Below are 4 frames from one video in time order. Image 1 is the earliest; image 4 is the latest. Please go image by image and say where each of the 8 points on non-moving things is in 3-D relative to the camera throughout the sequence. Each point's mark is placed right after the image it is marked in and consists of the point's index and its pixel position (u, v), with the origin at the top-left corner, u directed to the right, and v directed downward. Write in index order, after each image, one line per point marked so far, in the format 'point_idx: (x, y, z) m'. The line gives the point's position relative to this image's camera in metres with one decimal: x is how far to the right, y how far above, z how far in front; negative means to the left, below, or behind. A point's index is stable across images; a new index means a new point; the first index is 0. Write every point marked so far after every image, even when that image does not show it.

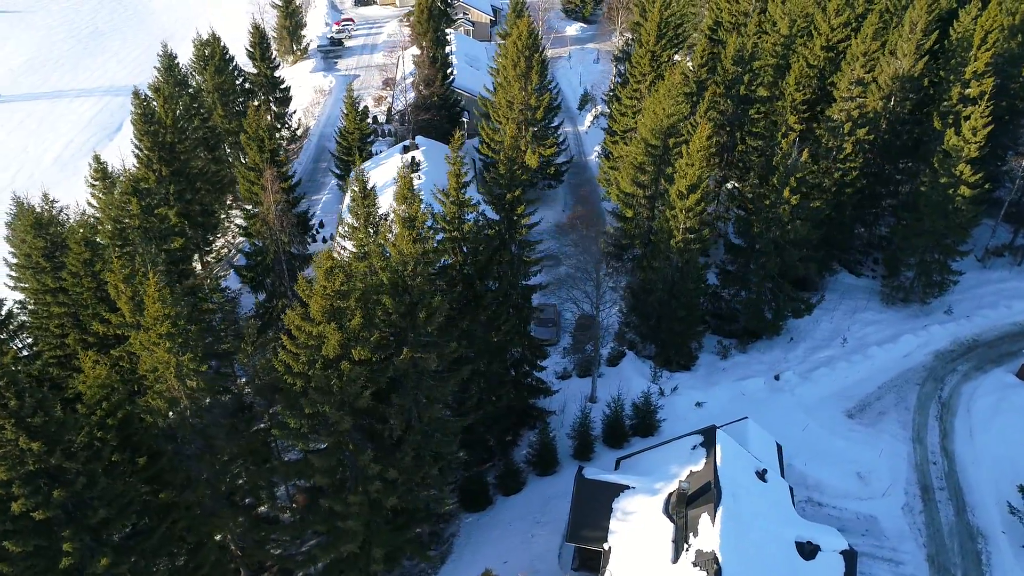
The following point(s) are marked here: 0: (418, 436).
0: (-2.5, -4.0, +19.8) m
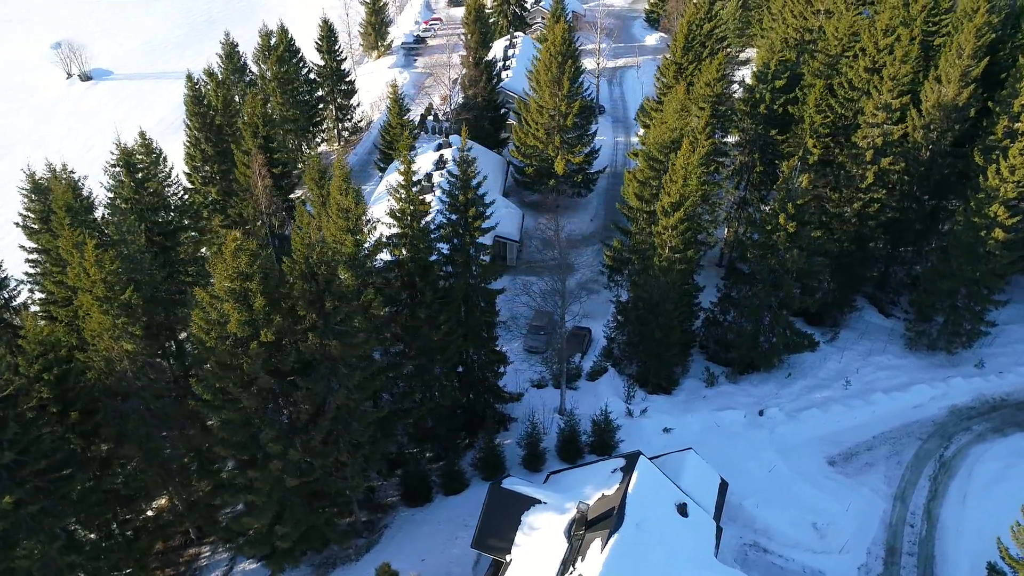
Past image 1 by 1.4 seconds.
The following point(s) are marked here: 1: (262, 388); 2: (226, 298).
0: (-5.1, -3.7, +20.2) m
1: (-6.6, -2.6, +19.1) m
2: (-7.1, -0.2, +18.1) m
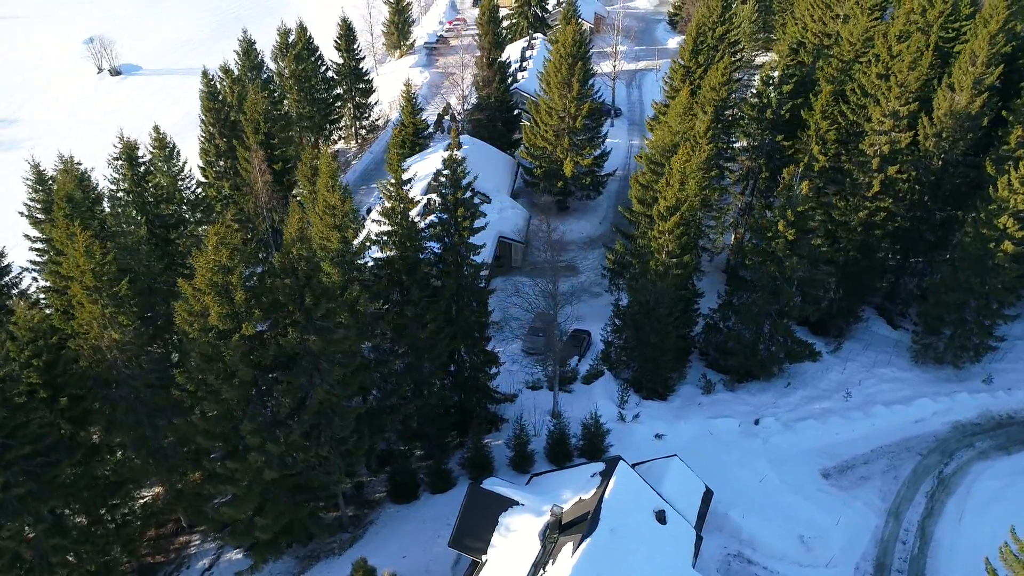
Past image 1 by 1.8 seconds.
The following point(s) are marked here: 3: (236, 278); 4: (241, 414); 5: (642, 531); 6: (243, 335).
0: (-5.7, -3.6, +20.4) m
1: (-7.2, -2.4, +19.3) m
2: (-7.7, -0.1, +18.4) m
3: (-7.0, +0.2, +18.4) m
4: (-7.4, -3.5, +20.0) m
5: (+3.5, -6.6, +19.6) m
6: (-7.0, -1.2, +18.9) m
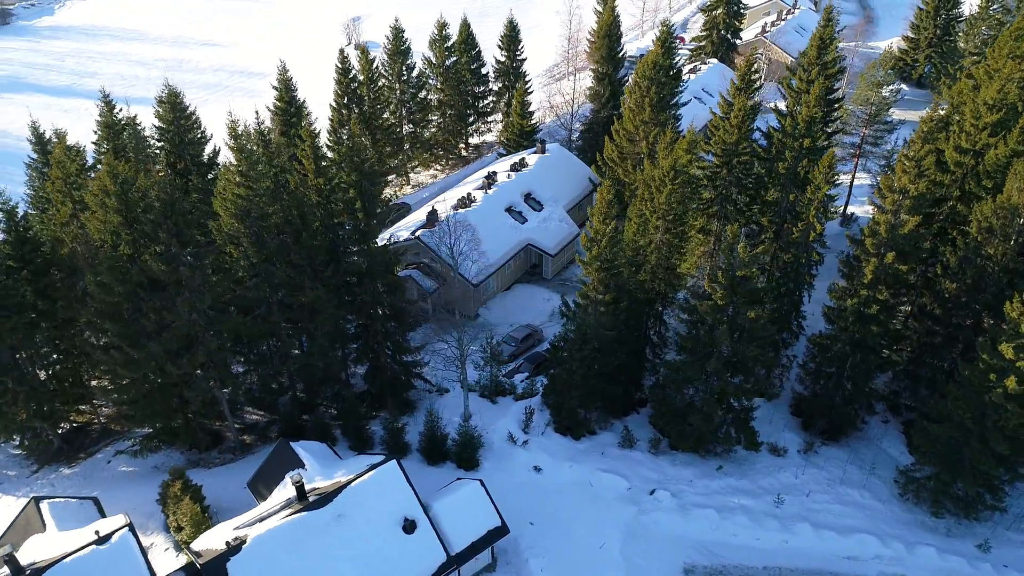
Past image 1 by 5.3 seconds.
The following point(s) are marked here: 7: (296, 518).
0: (-11.2, -1.6, +23.8) m
1: (-12.6, 0.0, +23.2) m
2: (-12.9, +2.5, +22.5) m
3: (-12.1, +2.6, +22.3) m
4: (-12.9, -1.0, +24.0) m
5: (-3.9, -6.6, +19.8) m
6: (-12.3, +1.2, +22.7) m
7: (-5.7, -6.2, +19.4) m
